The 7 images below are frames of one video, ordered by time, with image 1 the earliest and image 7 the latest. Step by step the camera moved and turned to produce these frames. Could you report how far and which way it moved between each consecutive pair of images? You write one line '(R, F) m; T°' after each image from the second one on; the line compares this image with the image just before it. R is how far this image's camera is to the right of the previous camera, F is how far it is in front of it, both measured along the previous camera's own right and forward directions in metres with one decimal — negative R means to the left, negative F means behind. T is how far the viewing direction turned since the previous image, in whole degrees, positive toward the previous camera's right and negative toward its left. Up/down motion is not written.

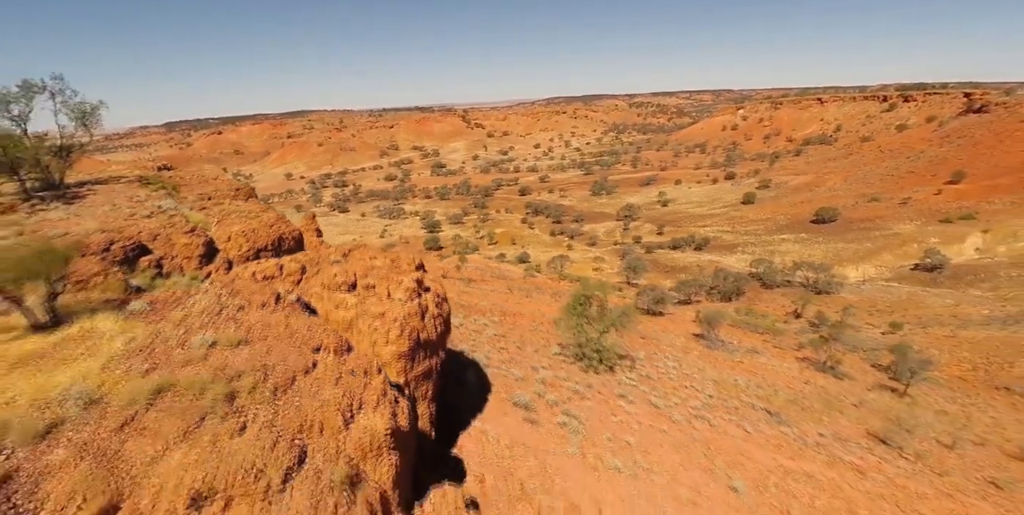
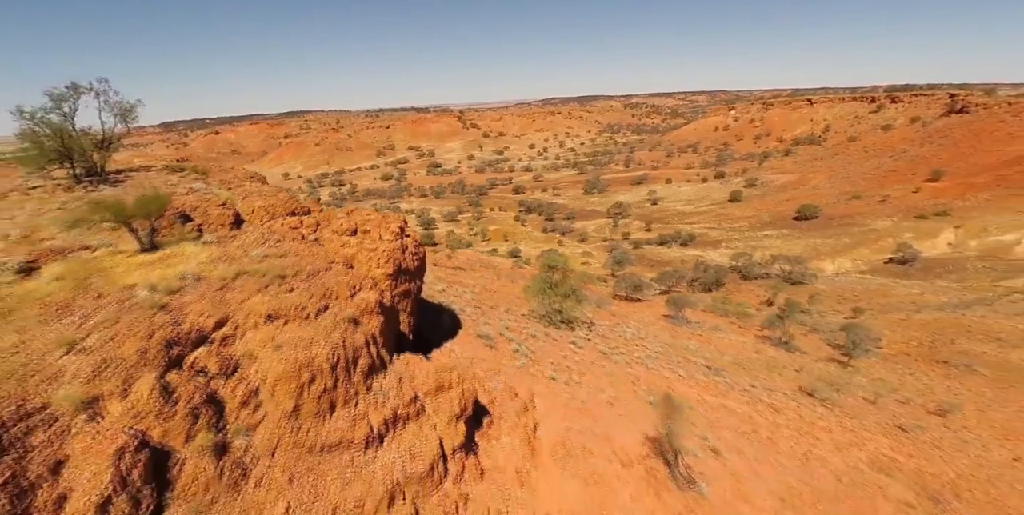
(+0.6, -1.7) m; 0°
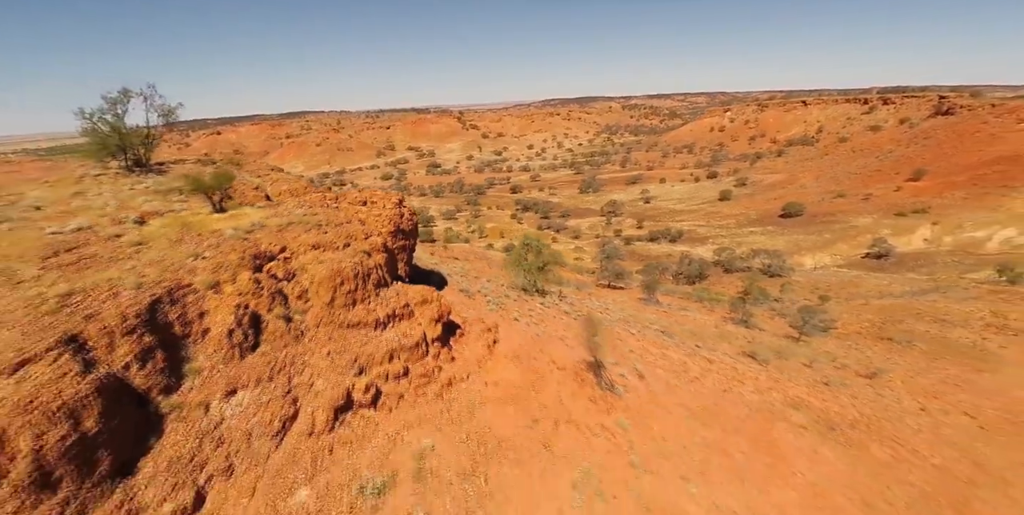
(+0.6, -2.1) m; 0°
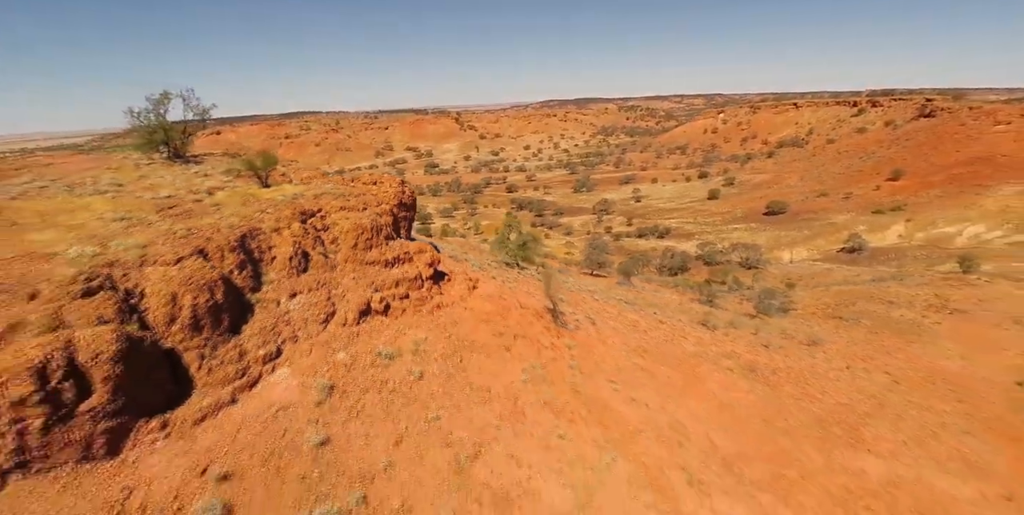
(+0.5, -2.4) m; 0°
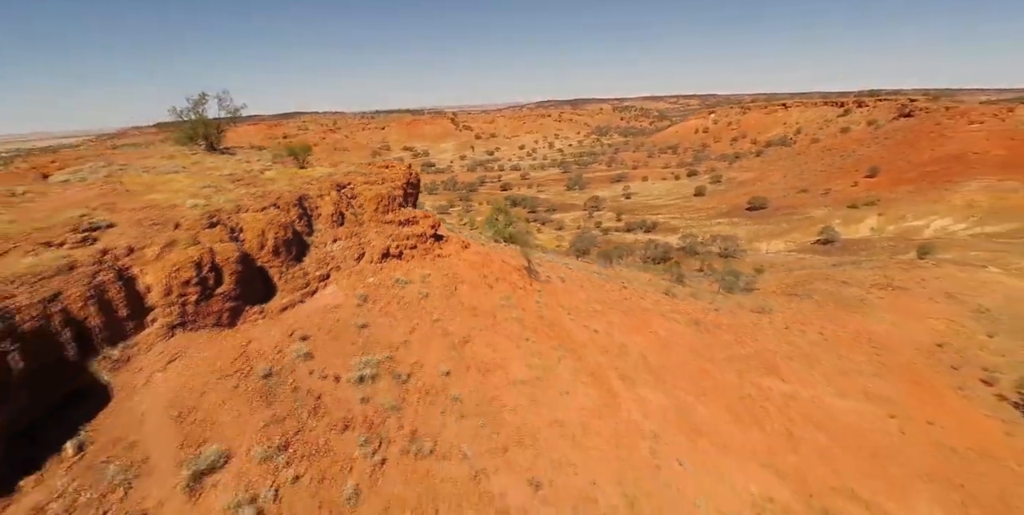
(+0.4, -2.8) m; 0°
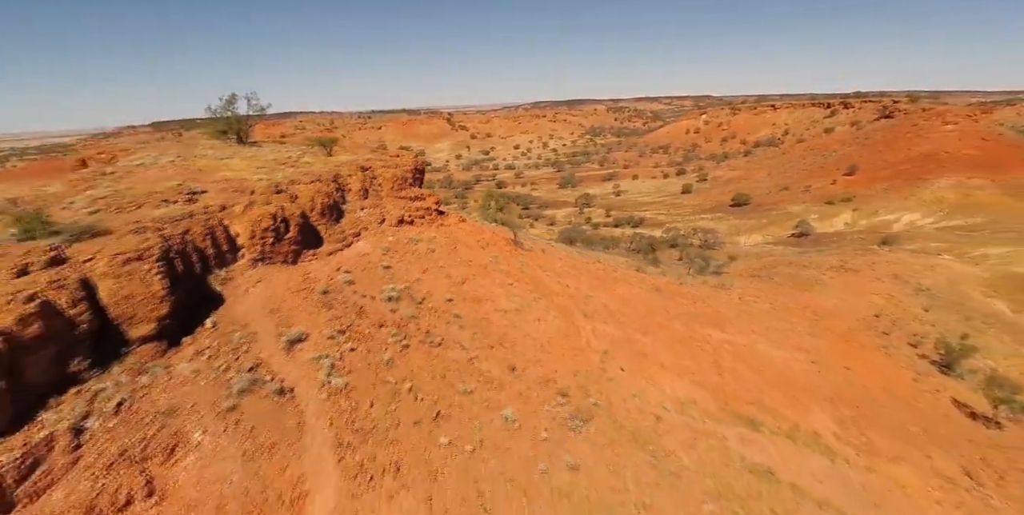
(+0.3, -2.9) m; +1°
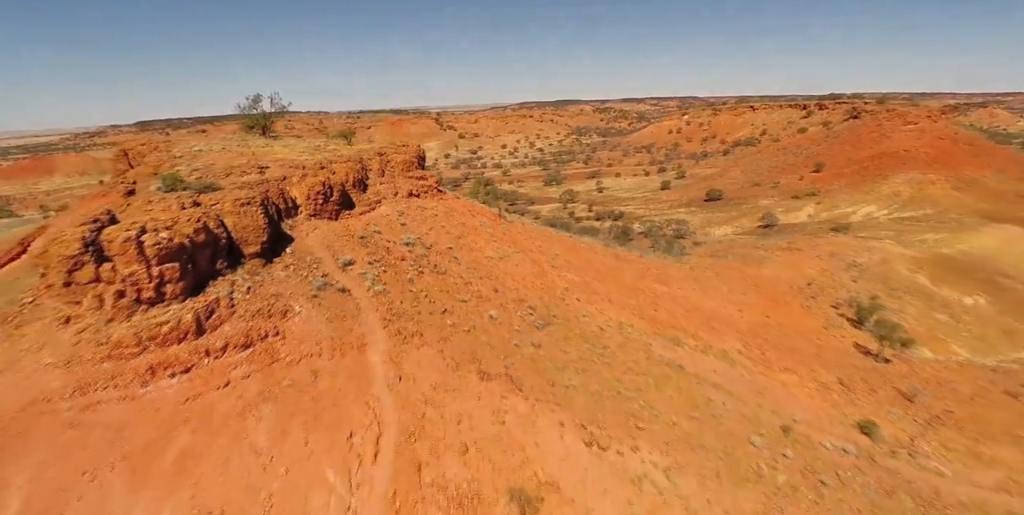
(+0.2, -3.9) m; +1°
